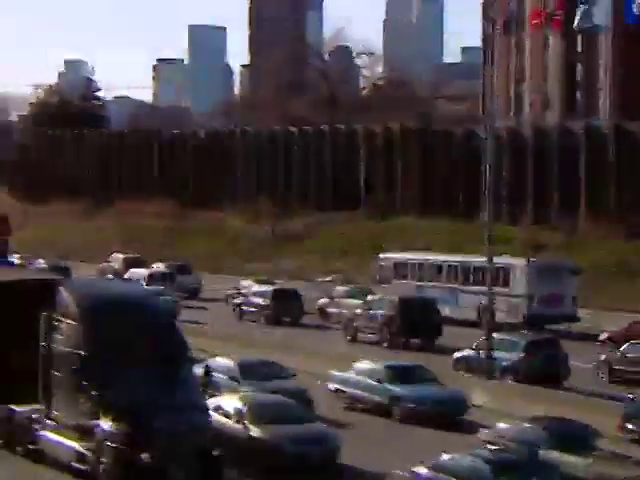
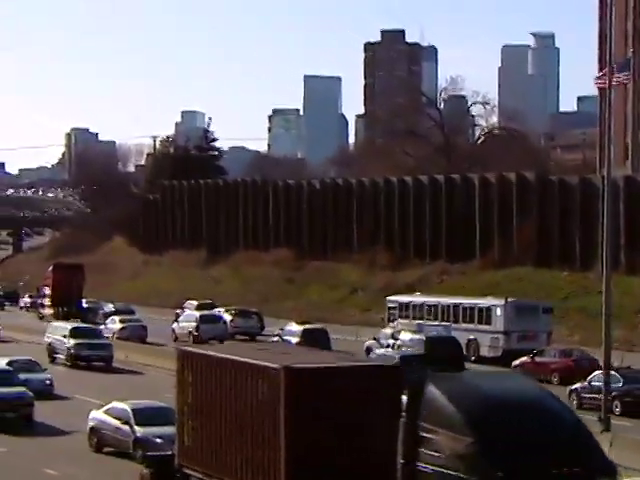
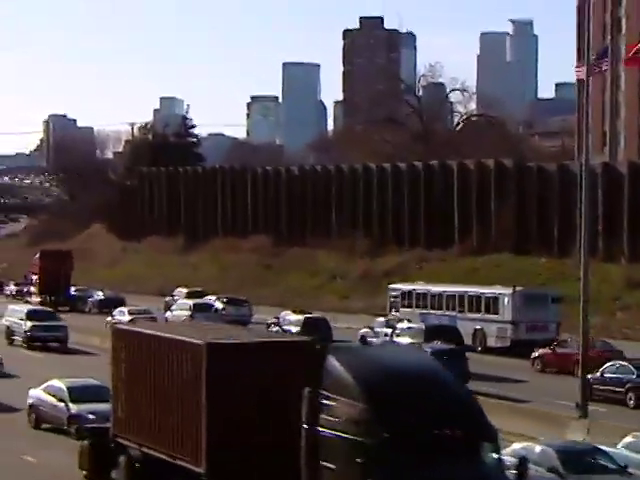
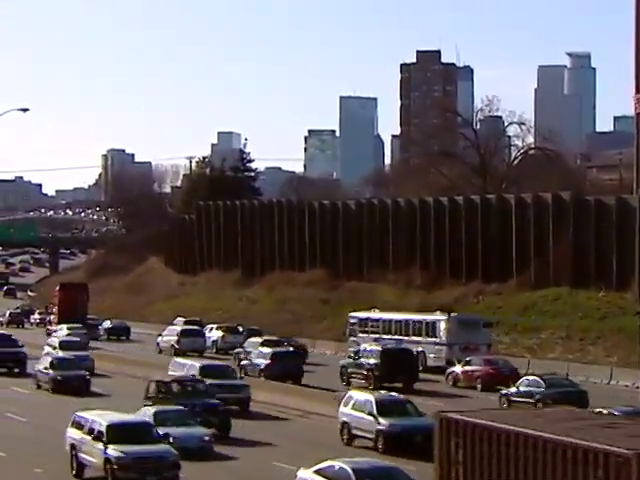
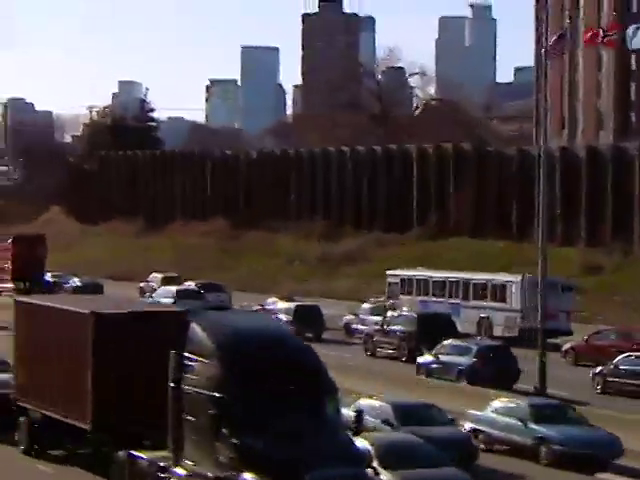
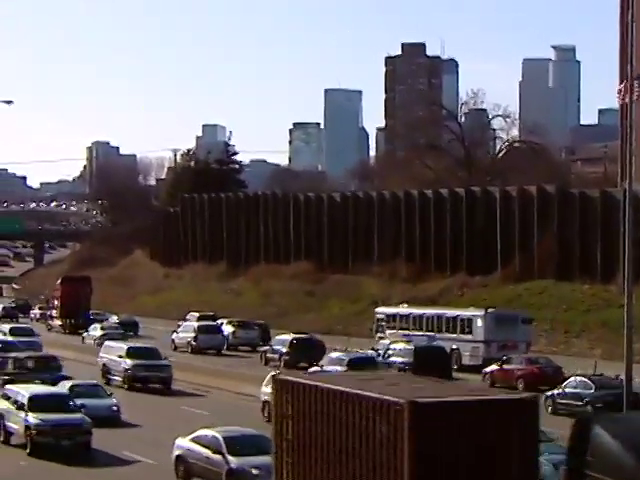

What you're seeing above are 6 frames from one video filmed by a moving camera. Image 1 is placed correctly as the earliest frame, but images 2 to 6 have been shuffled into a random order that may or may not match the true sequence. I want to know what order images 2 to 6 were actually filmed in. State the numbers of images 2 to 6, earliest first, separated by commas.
5, 3, 2, 6, 4
